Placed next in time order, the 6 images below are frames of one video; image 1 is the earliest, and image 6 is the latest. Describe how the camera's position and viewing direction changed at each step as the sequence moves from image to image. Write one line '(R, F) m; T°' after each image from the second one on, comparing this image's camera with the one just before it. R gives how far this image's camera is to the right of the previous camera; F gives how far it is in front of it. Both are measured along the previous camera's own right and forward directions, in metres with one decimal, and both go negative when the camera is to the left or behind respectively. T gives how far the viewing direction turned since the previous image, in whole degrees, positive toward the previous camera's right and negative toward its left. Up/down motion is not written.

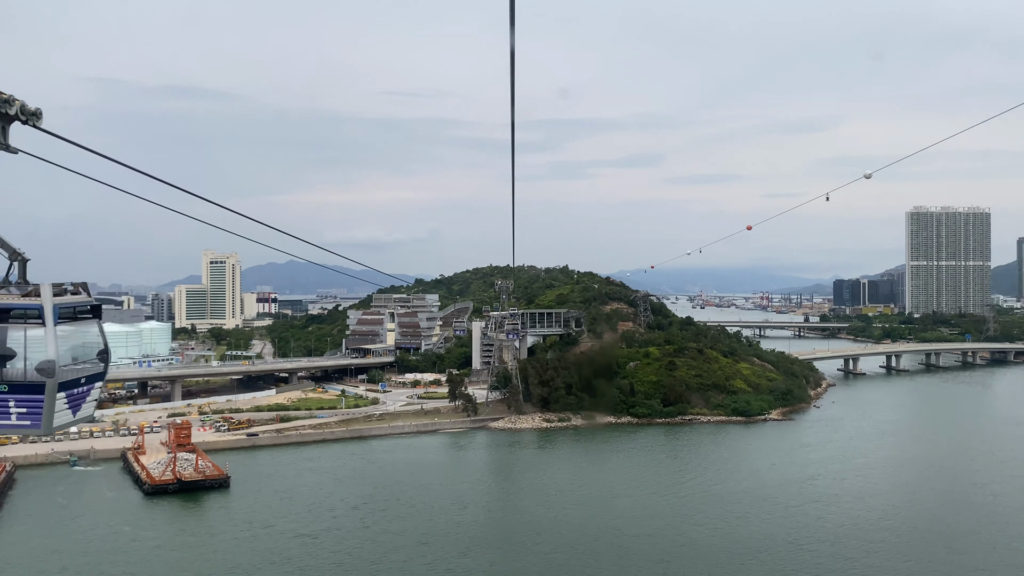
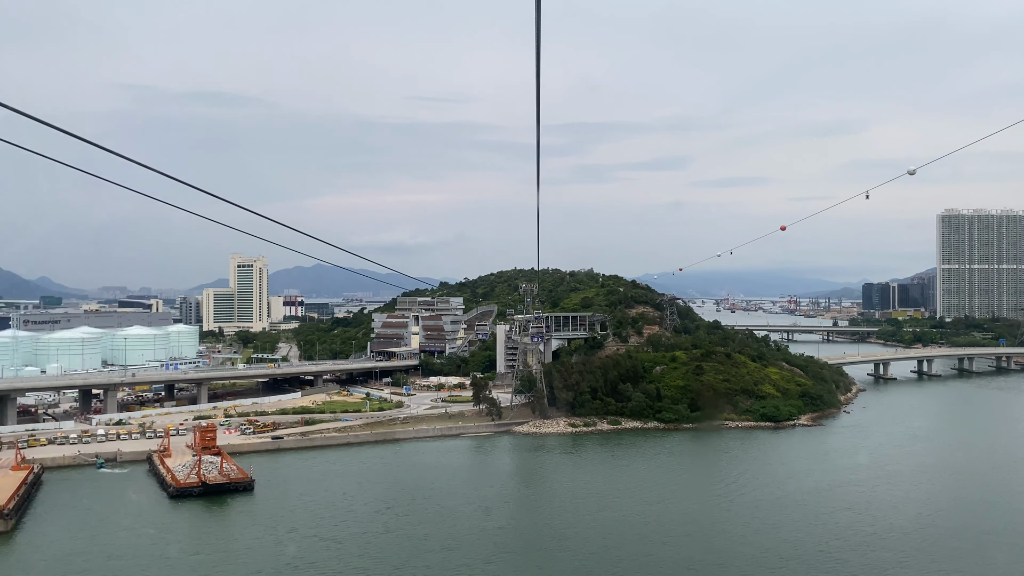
(0.0, 0.0) m; -2°
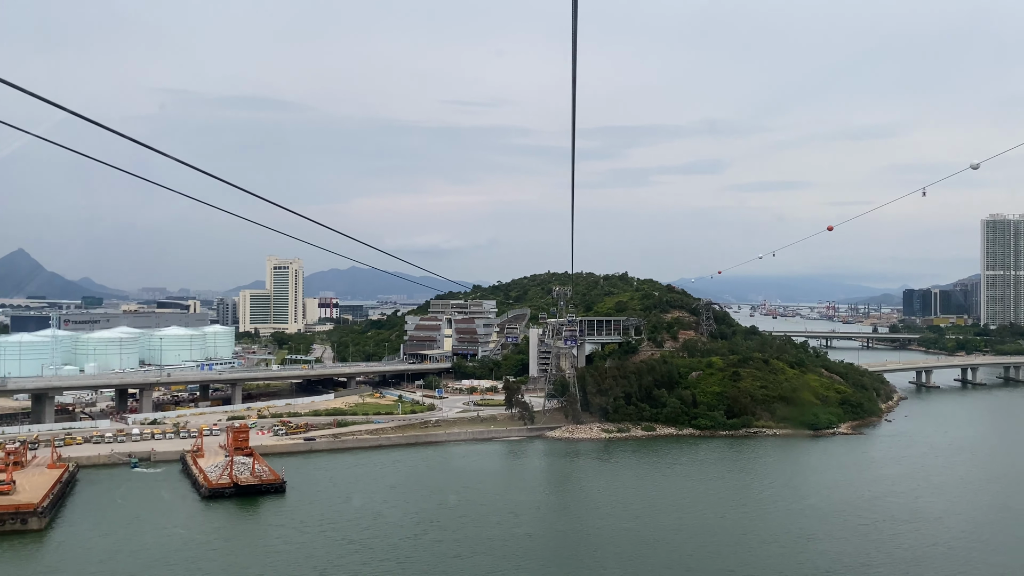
(0.0, +0.1) m; -2°
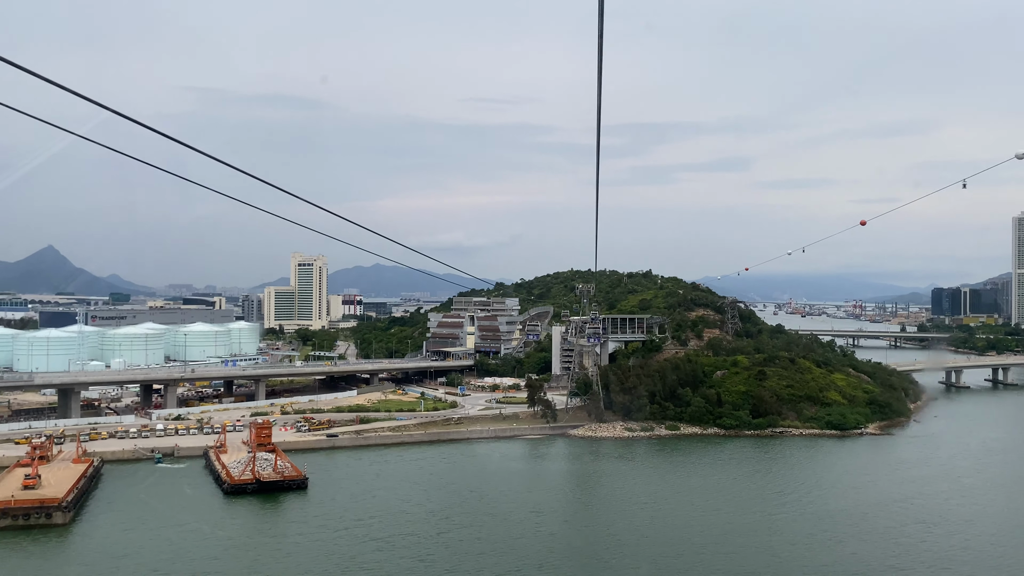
(0.0, 0.0) m; -2°
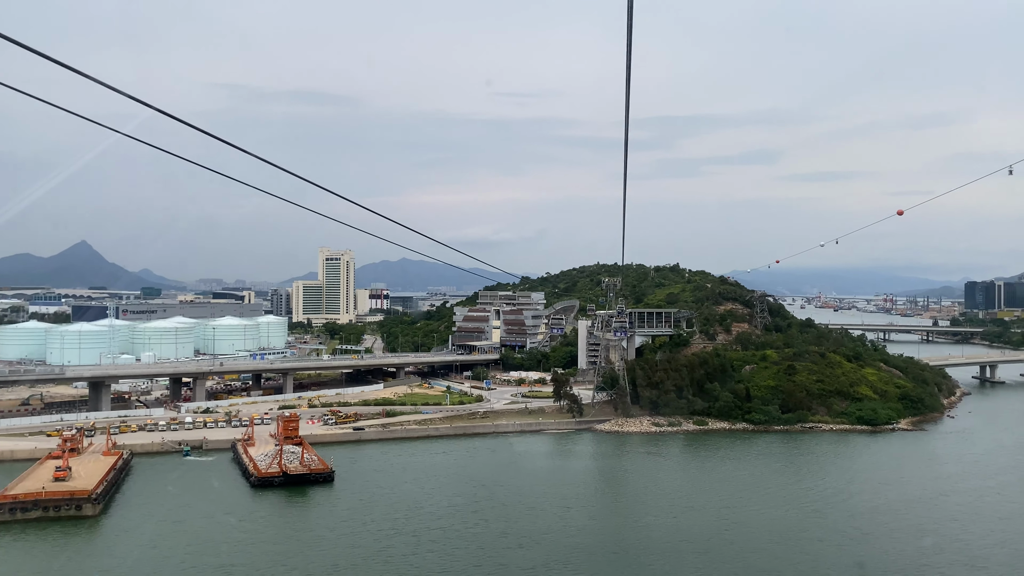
(0.0, 0.0) m; -2°
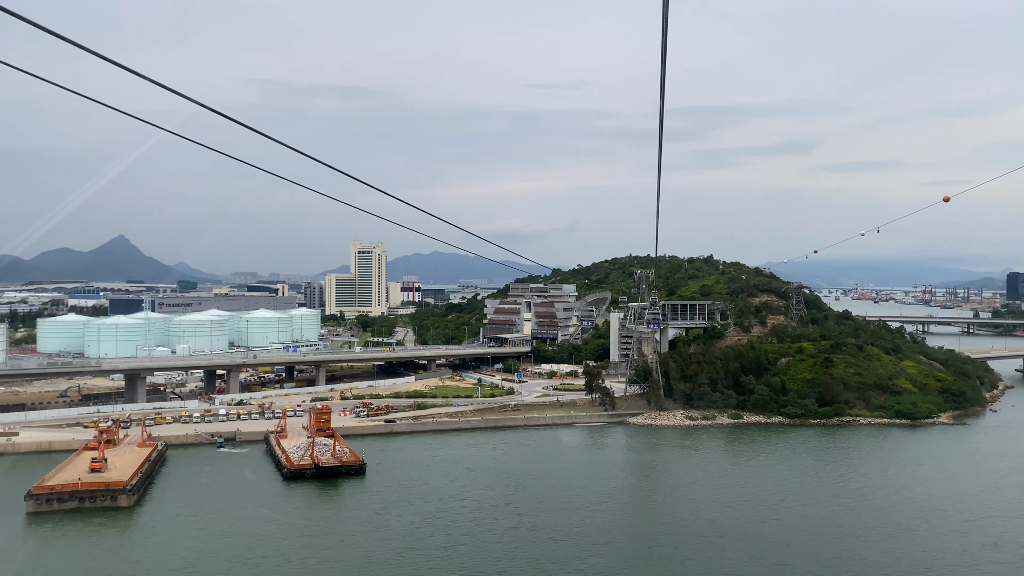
(-2.5, +0.7) m; -4°
